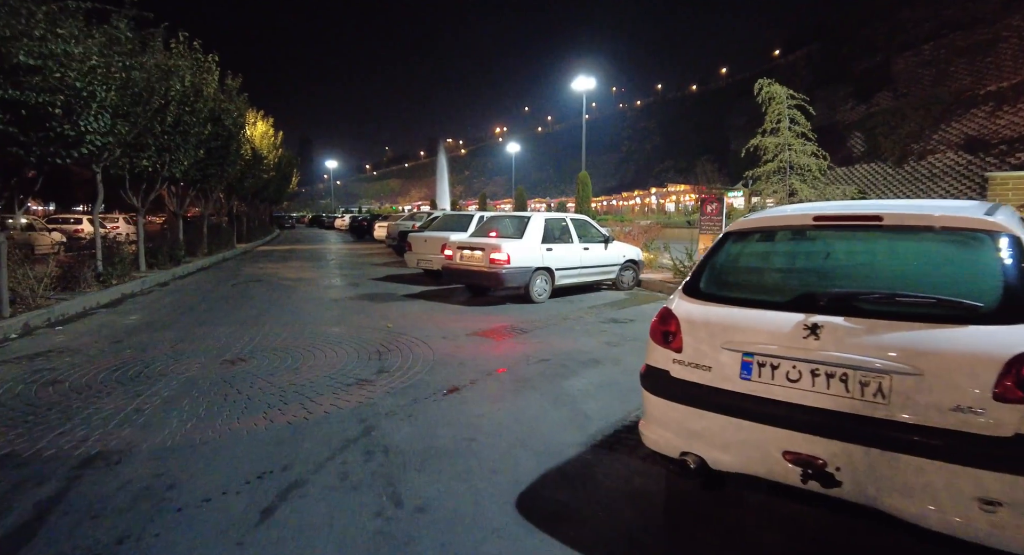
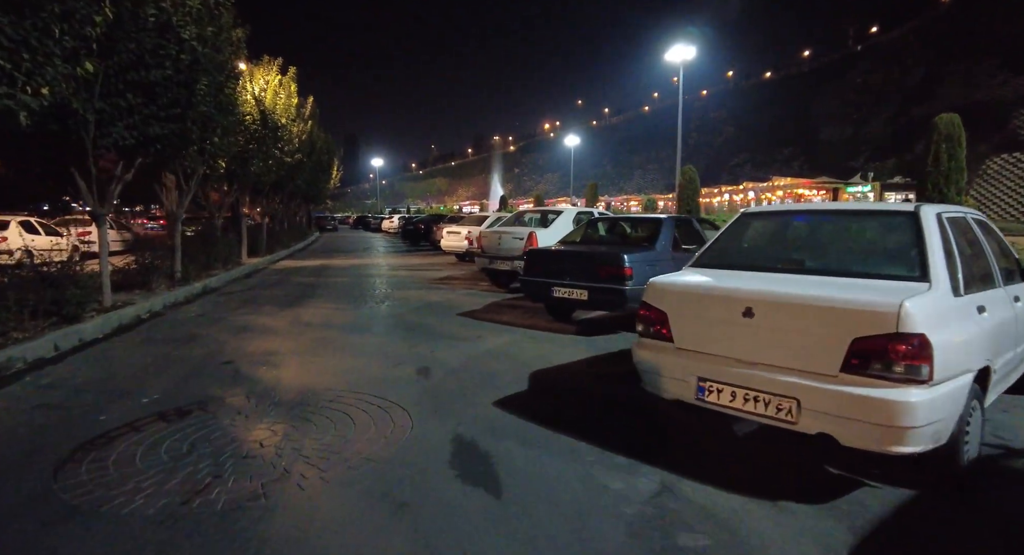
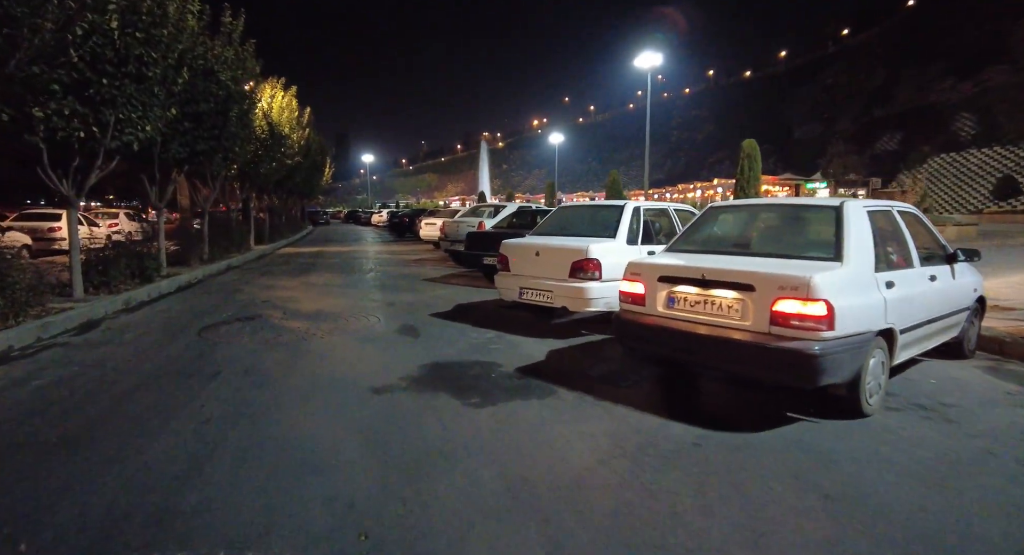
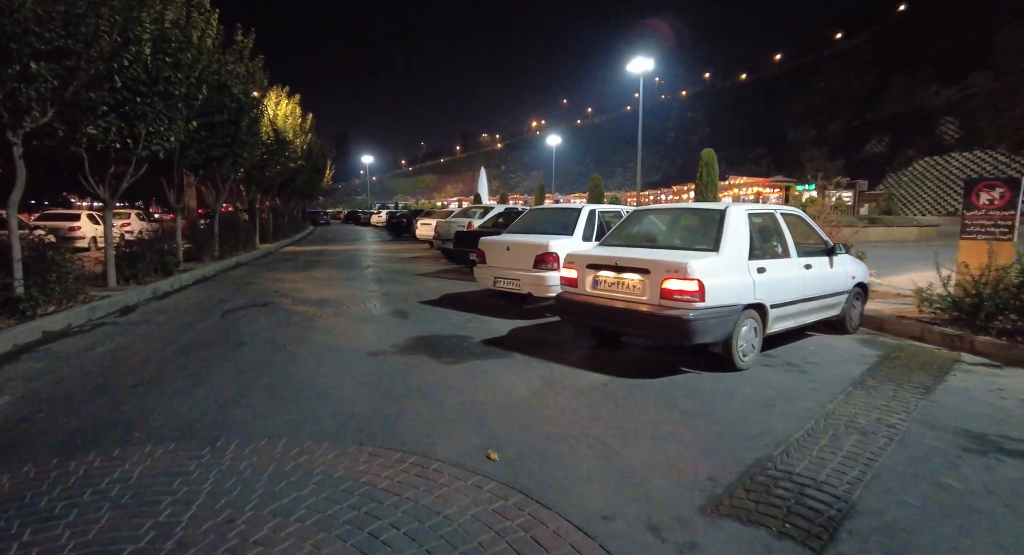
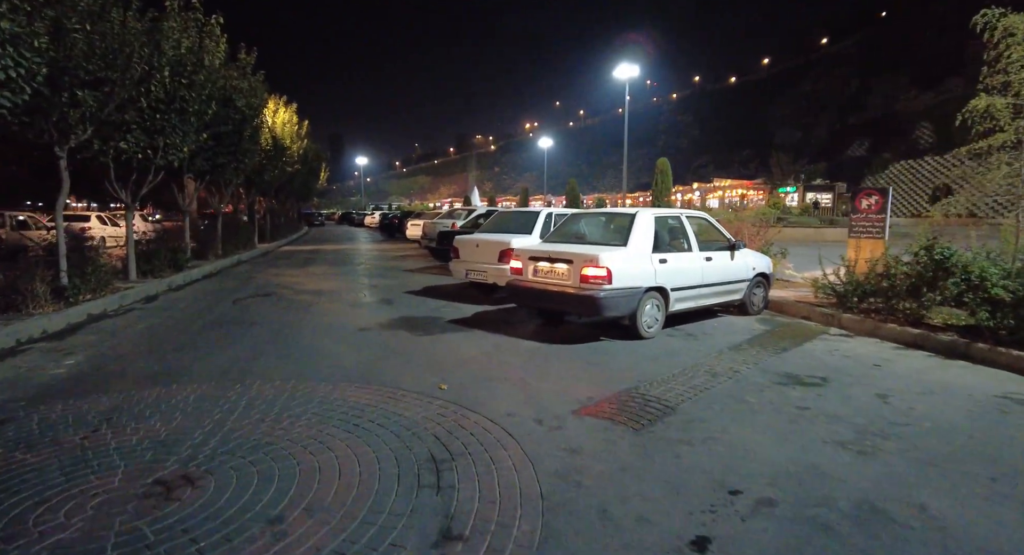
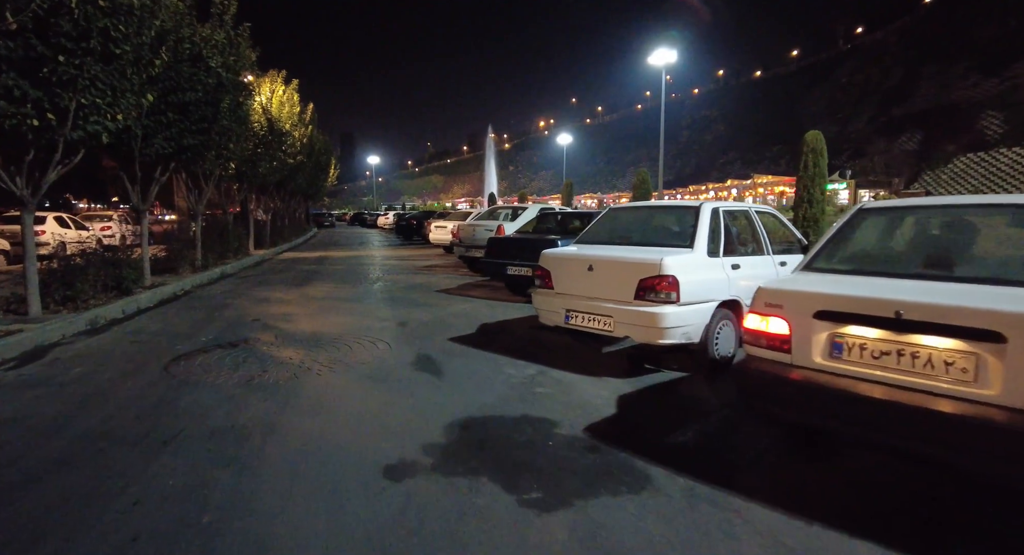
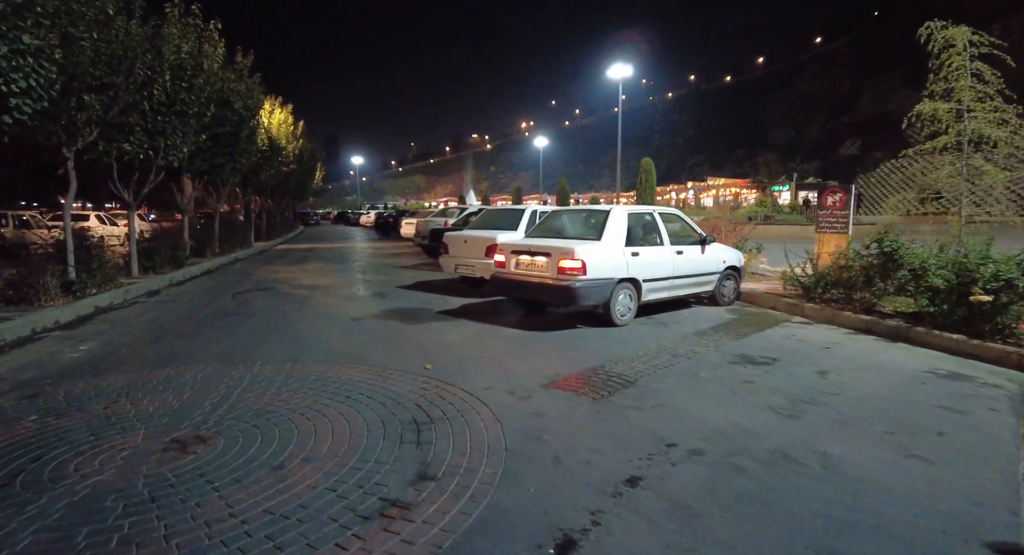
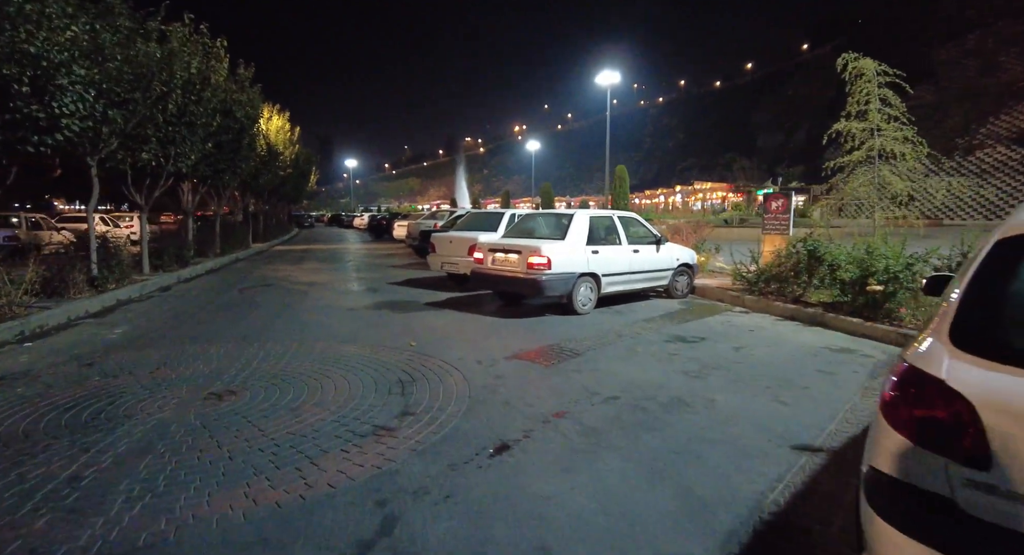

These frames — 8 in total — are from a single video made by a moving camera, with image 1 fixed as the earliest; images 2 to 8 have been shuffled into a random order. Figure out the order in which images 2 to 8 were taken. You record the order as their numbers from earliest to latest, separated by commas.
8, 7, 5, 4, 3, 6, 2
